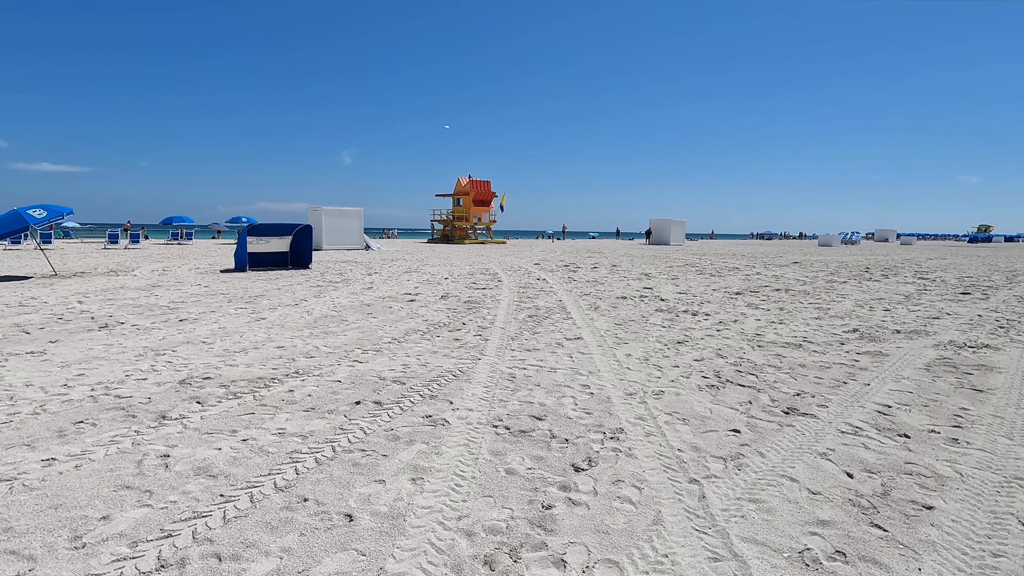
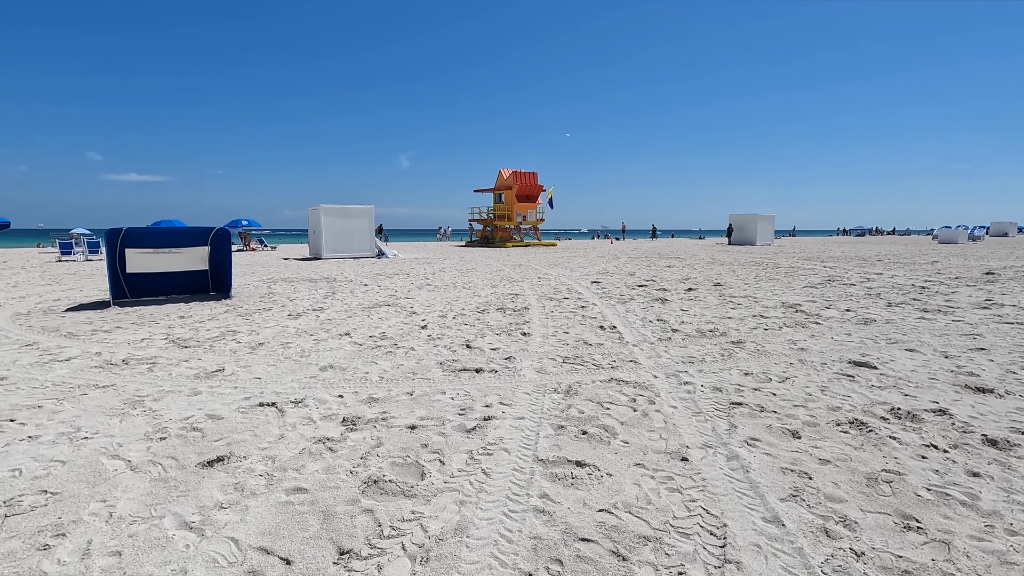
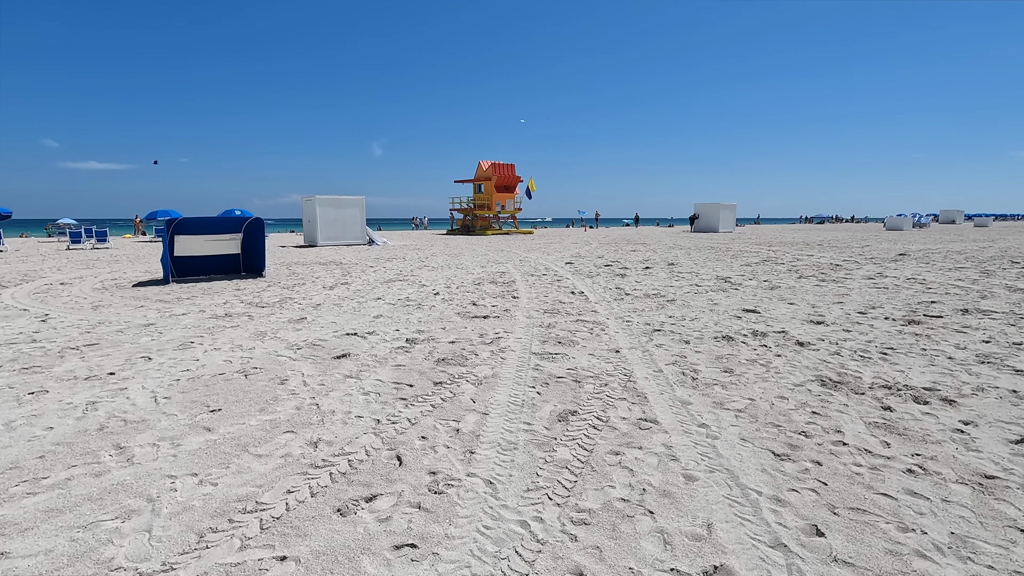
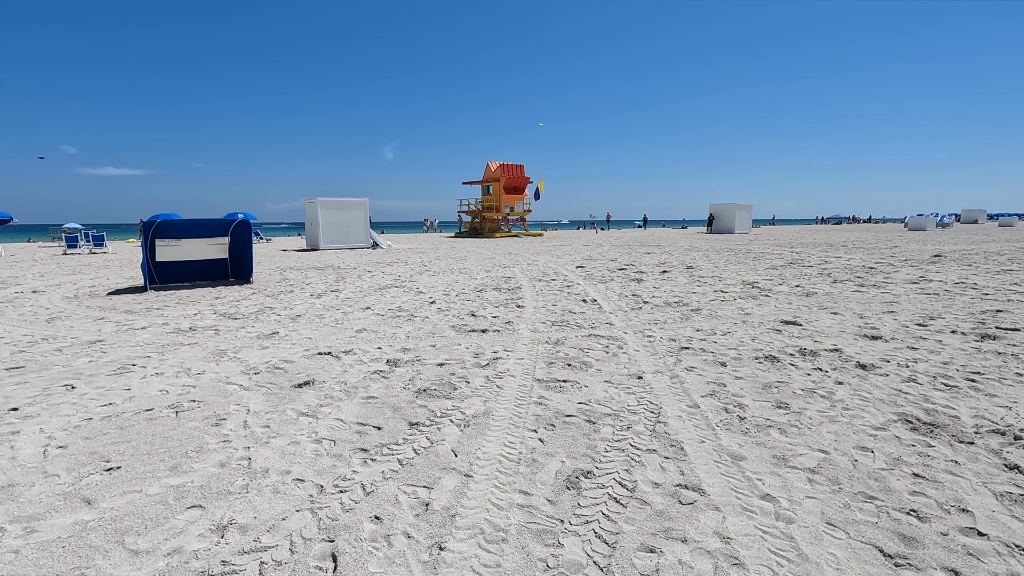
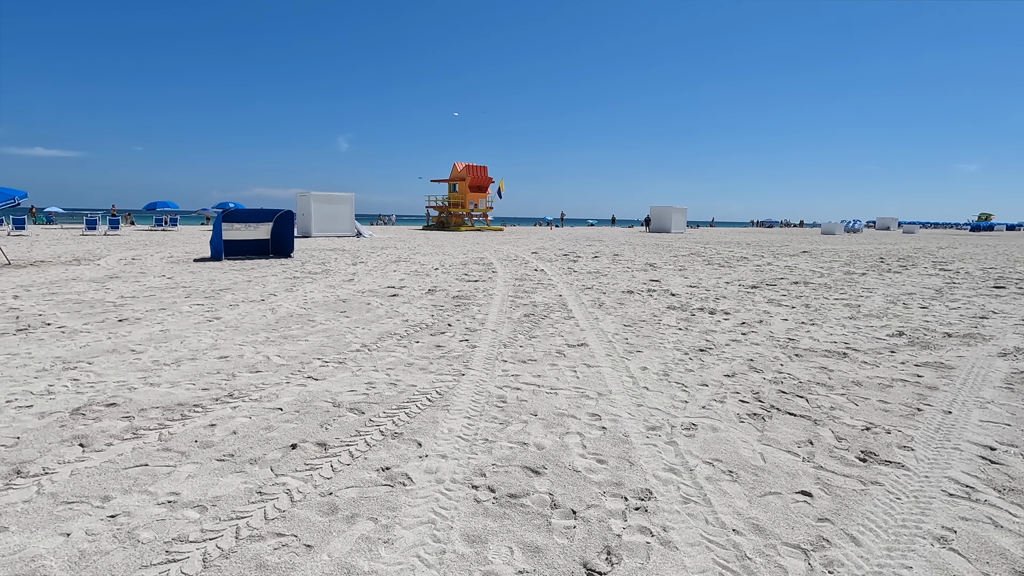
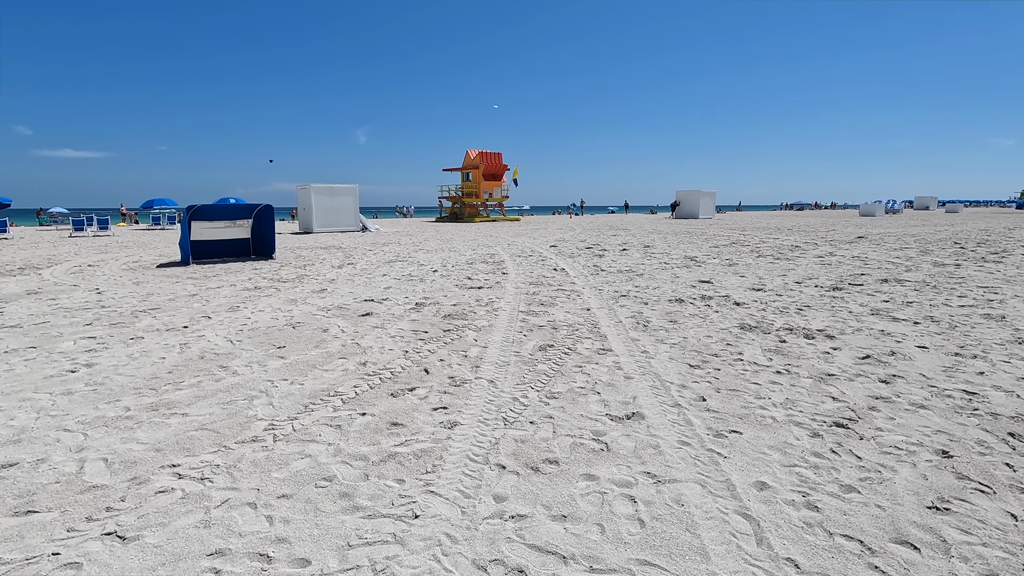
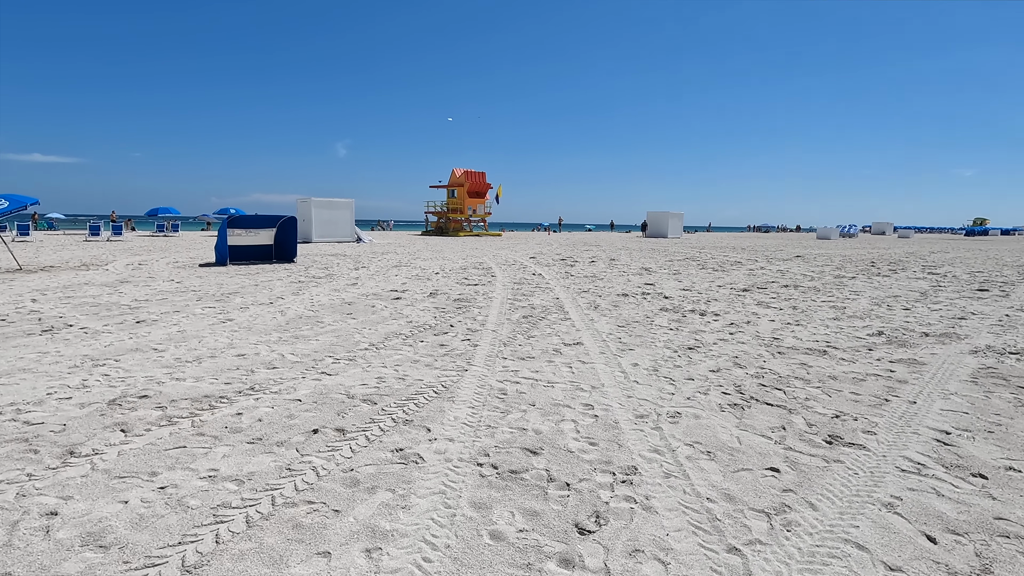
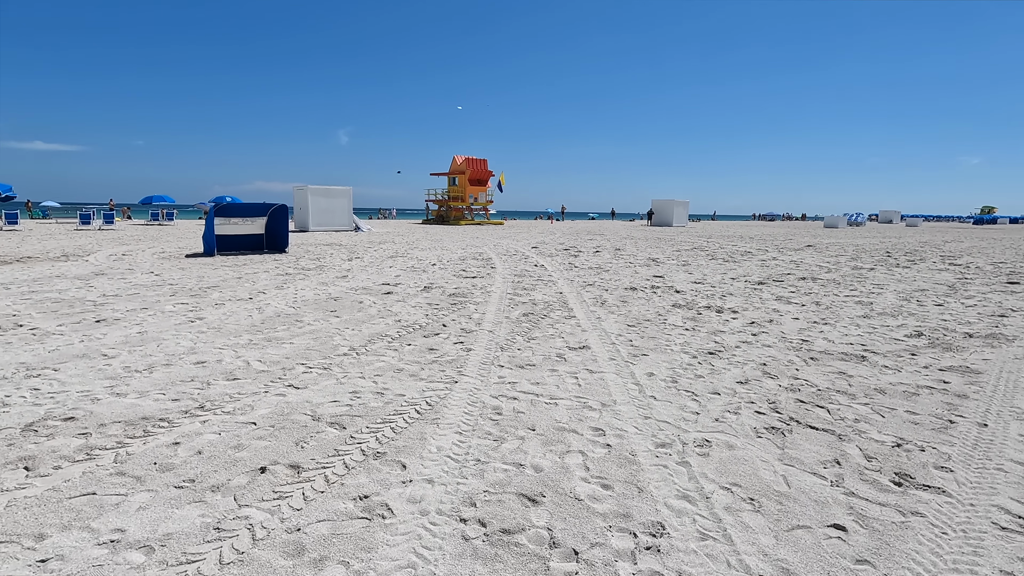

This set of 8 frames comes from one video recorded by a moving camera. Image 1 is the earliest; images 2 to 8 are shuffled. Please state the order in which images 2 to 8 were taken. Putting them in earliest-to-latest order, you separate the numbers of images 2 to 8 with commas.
7, 5, 8, 6, 3, 4, 2
